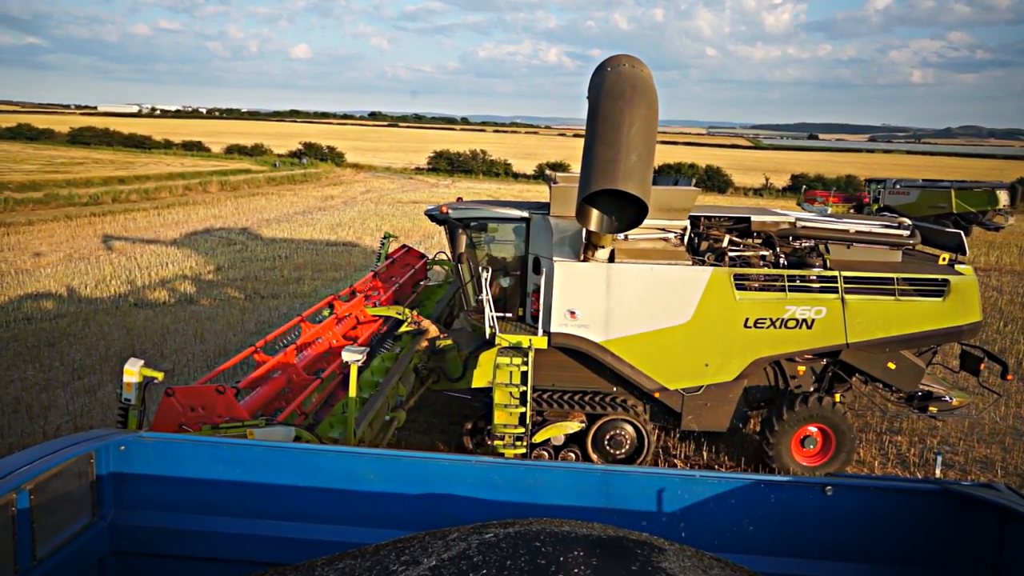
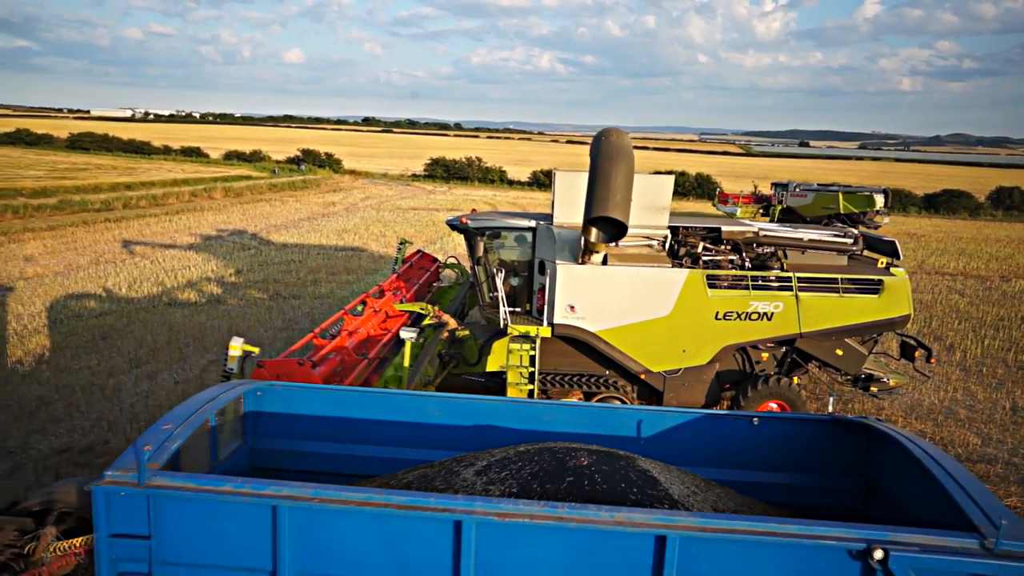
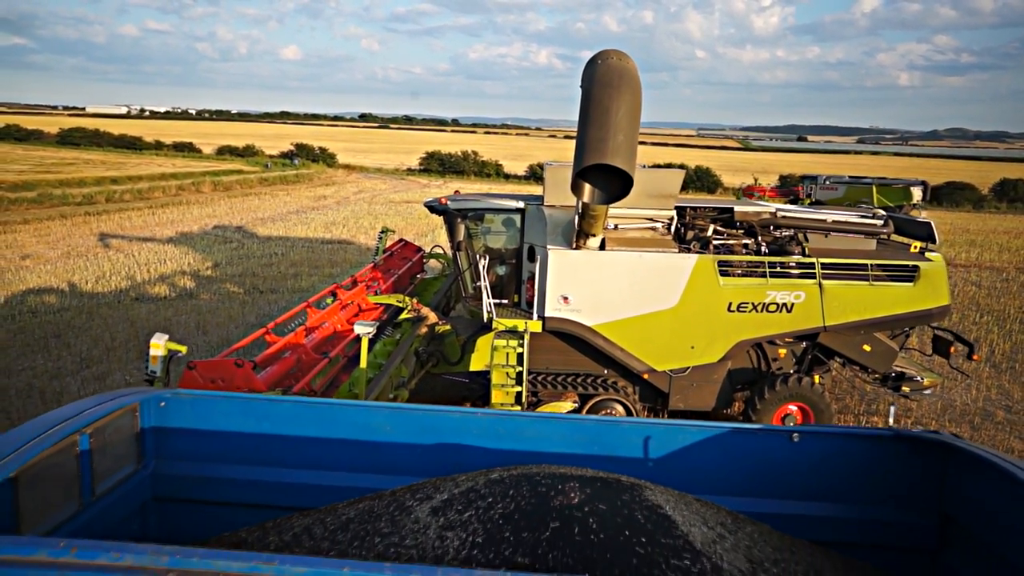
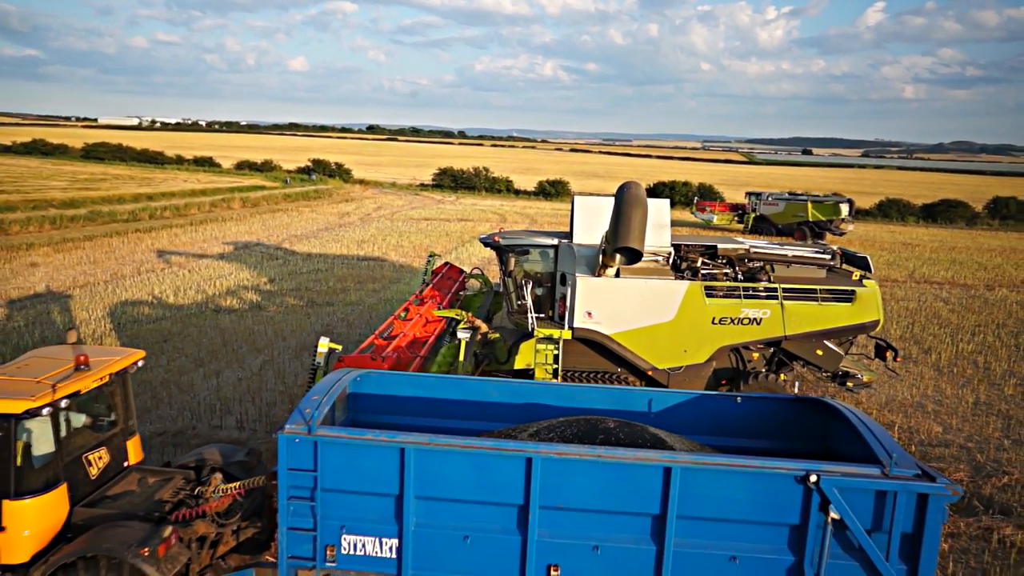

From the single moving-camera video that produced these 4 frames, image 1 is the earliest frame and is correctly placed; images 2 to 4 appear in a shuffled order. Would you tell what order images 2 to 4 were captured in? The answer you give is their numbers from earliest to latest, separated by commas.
3, 2, 4
